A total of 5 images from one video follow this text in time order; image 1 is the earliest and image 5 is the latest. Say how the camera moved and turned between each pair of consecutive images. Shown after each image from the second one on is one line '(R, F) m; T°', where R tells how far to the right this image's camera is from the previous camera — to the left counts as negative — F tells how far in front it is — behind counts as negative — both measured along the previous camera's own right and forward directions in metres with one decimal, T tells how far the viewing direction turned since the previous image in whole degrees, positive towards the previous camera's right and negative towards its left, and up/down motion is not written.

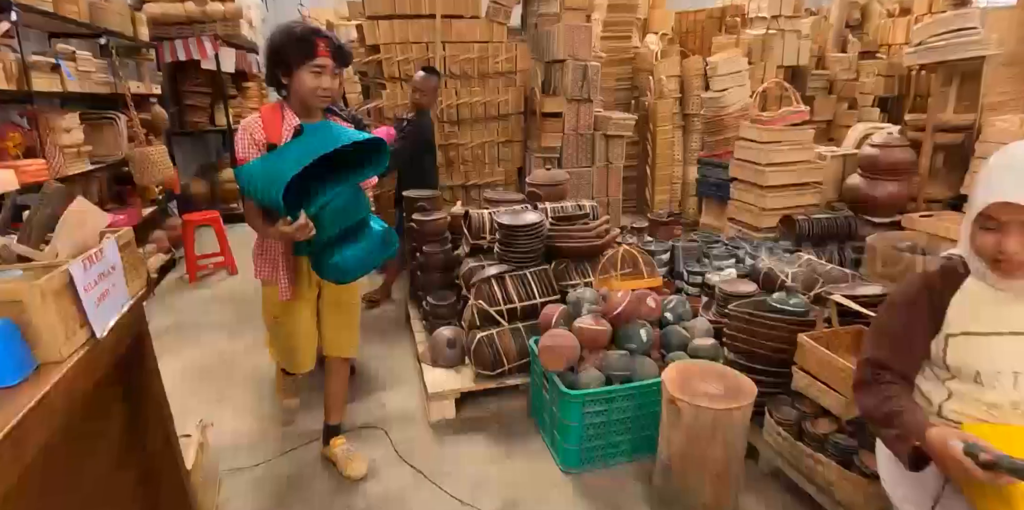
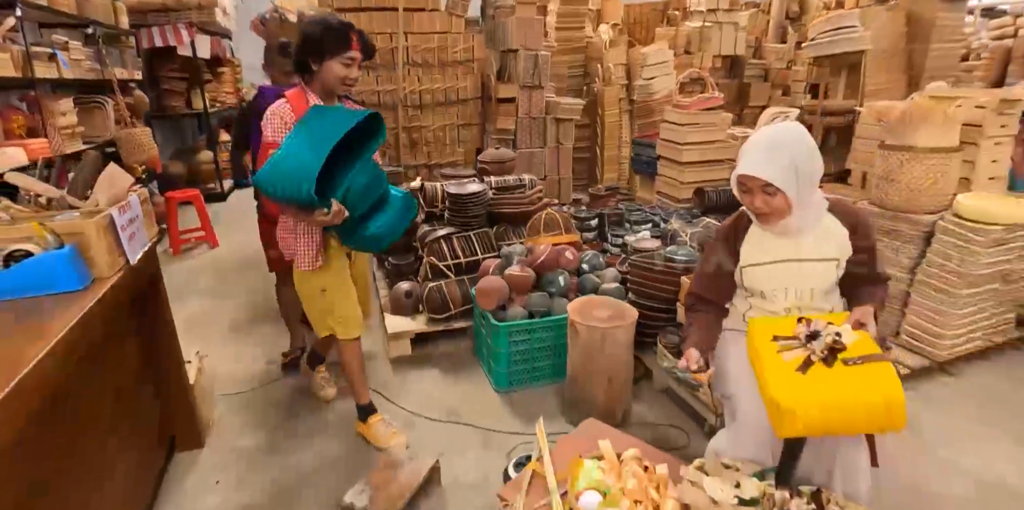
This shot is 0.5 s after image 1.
(+0.2, -0.4) m; +2°
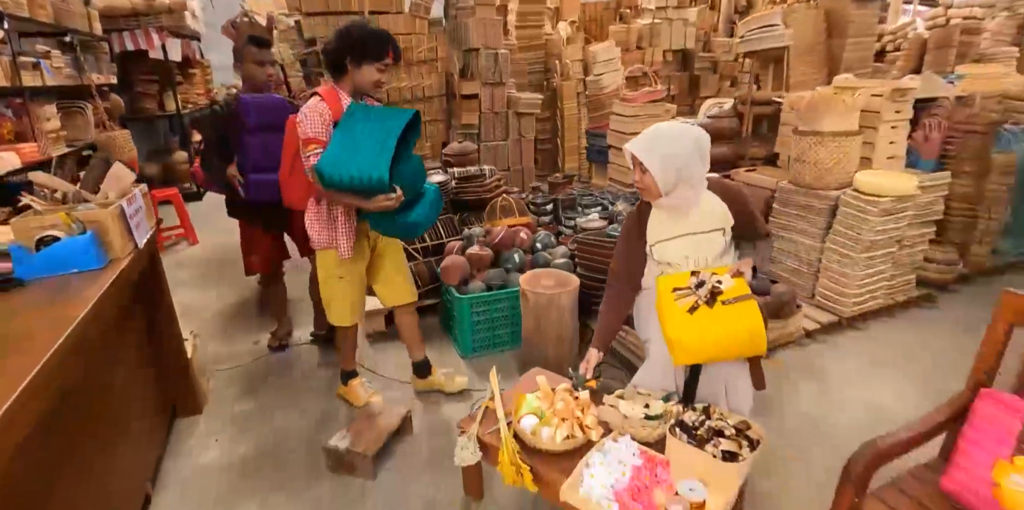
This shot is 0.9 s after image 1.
(+0.1, -0.3) m; +2°
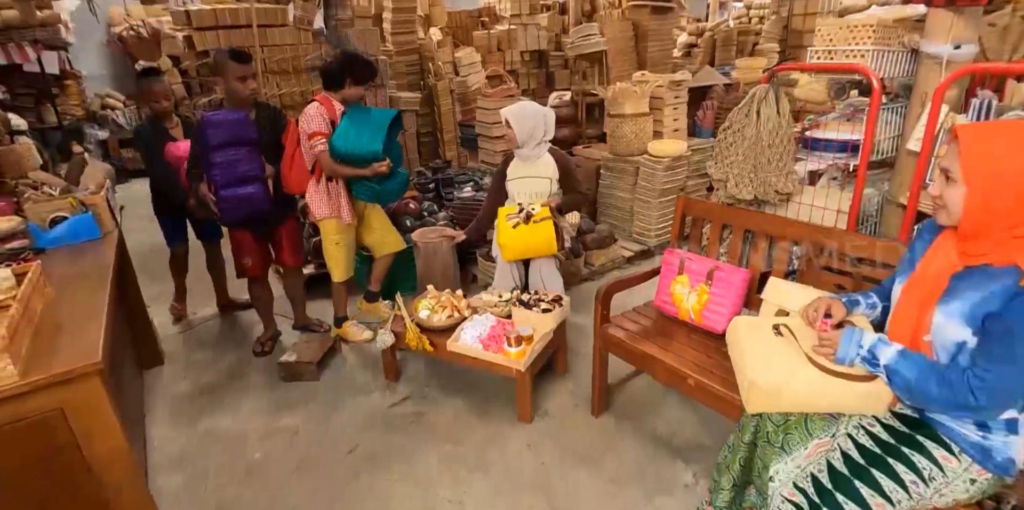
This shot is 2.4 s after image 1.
(0.0, -0.9) m; +11°
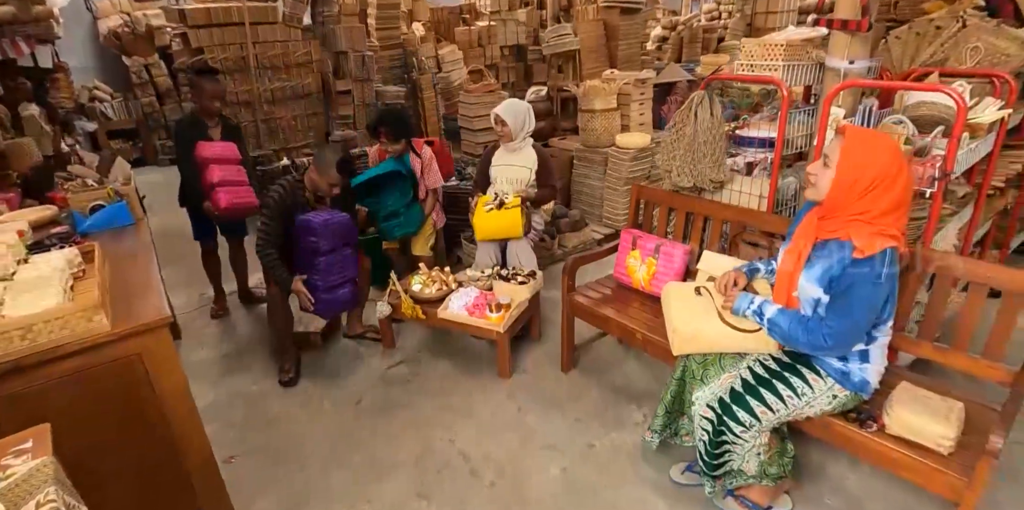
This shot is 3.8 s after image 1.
(0.0, -0.4) m; +2°
